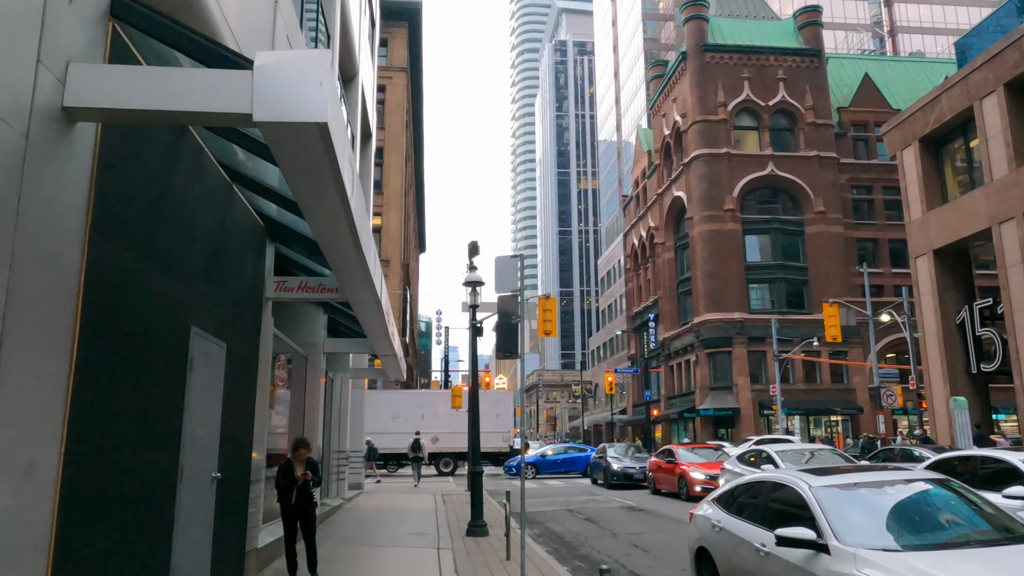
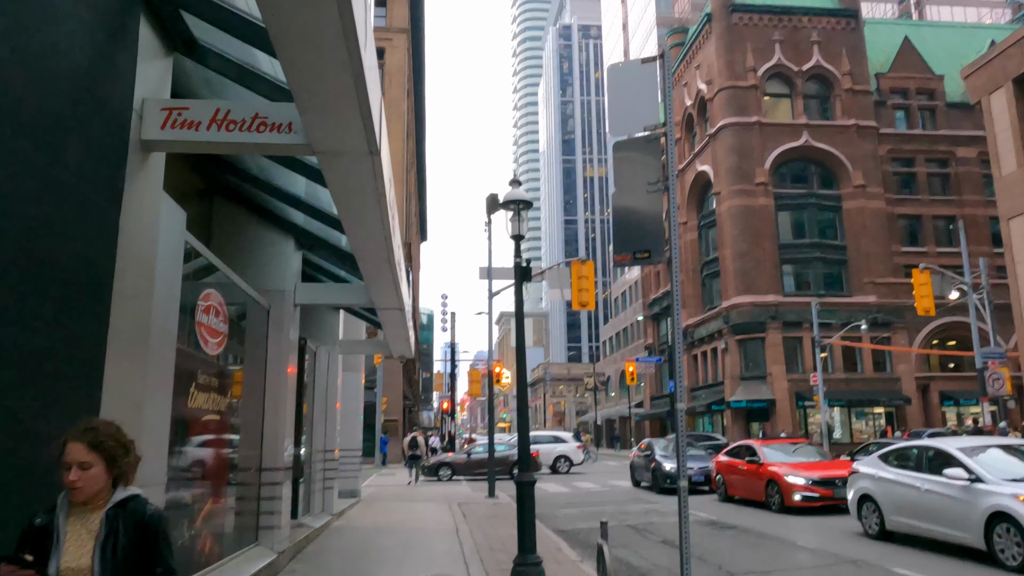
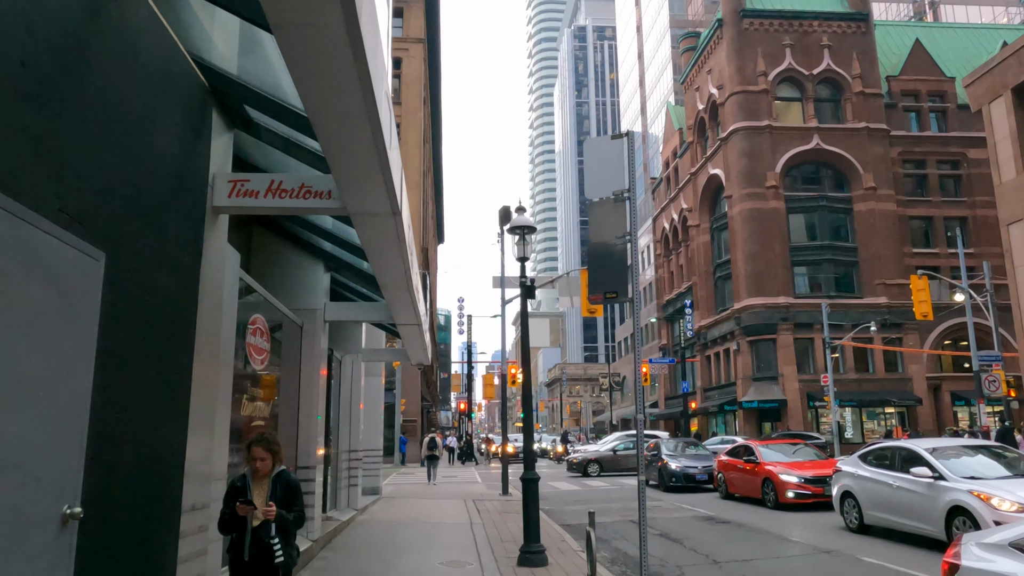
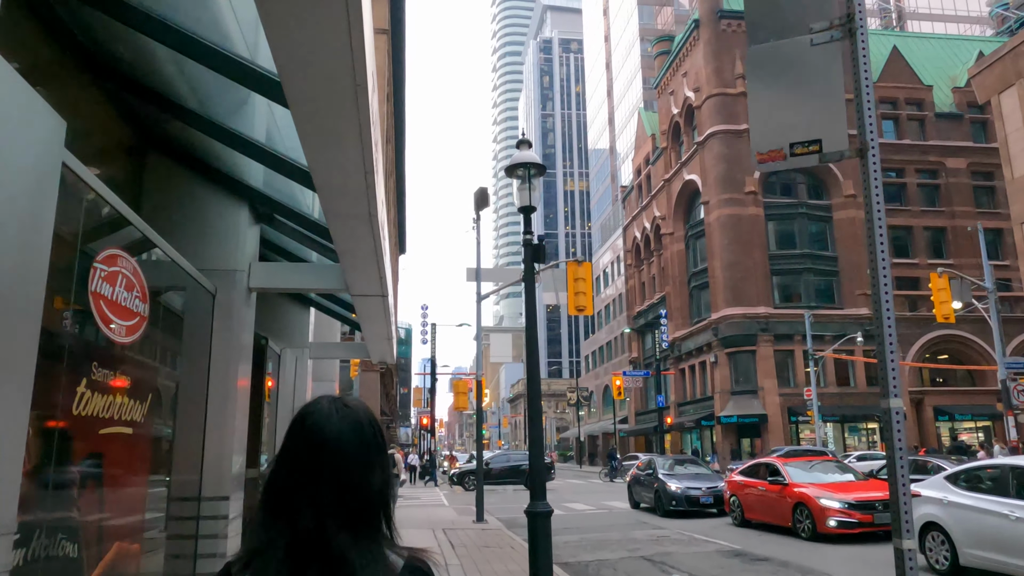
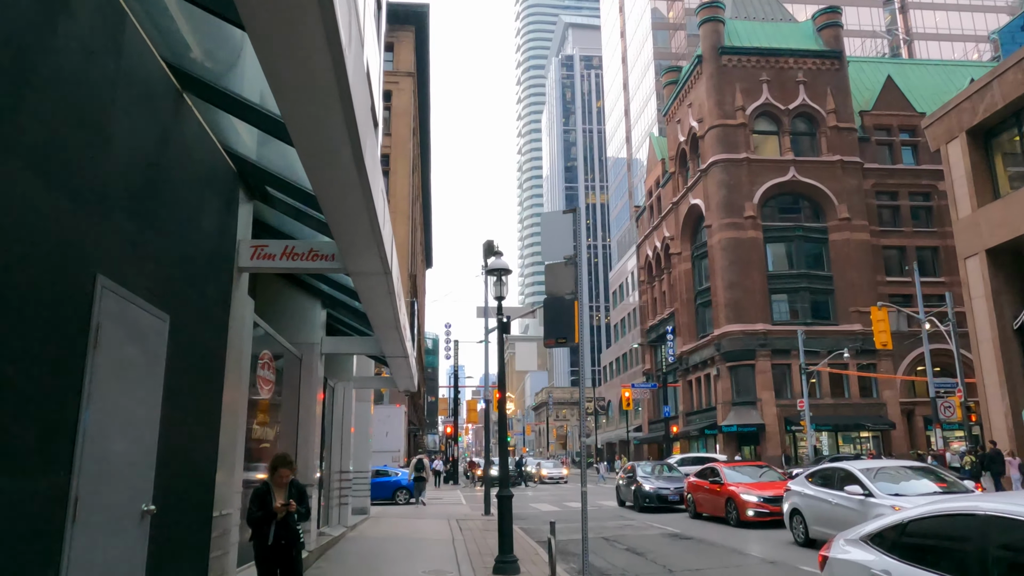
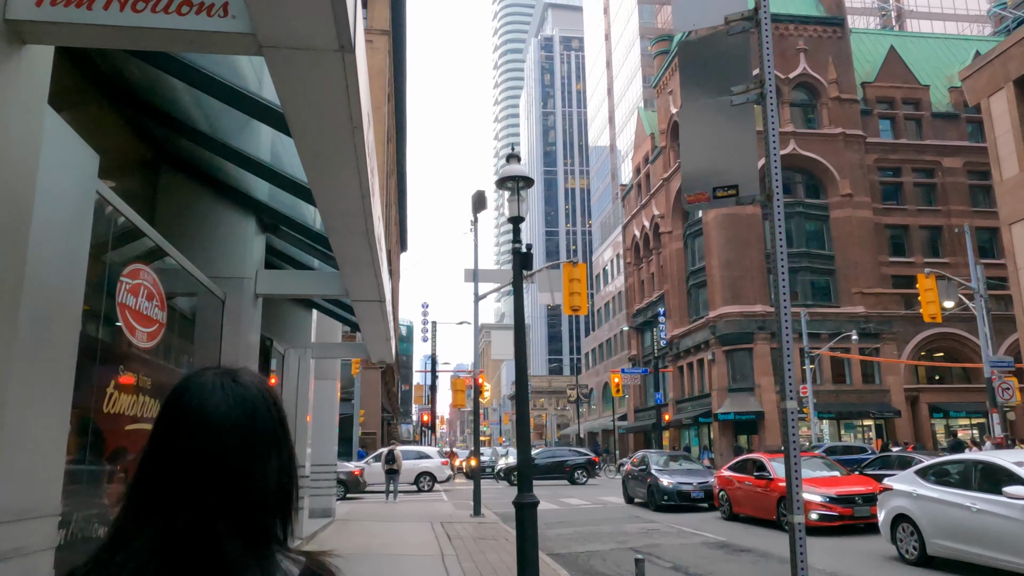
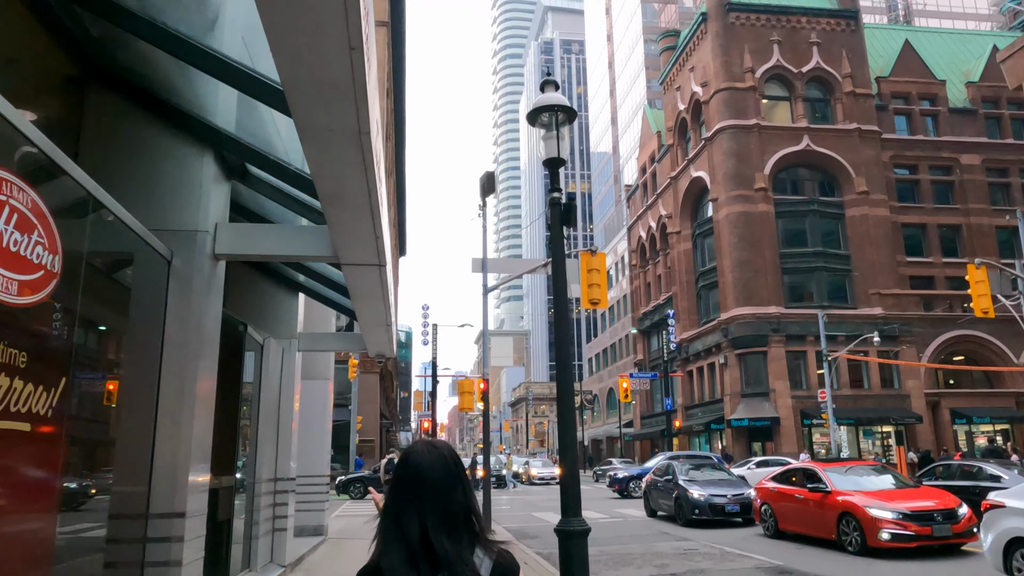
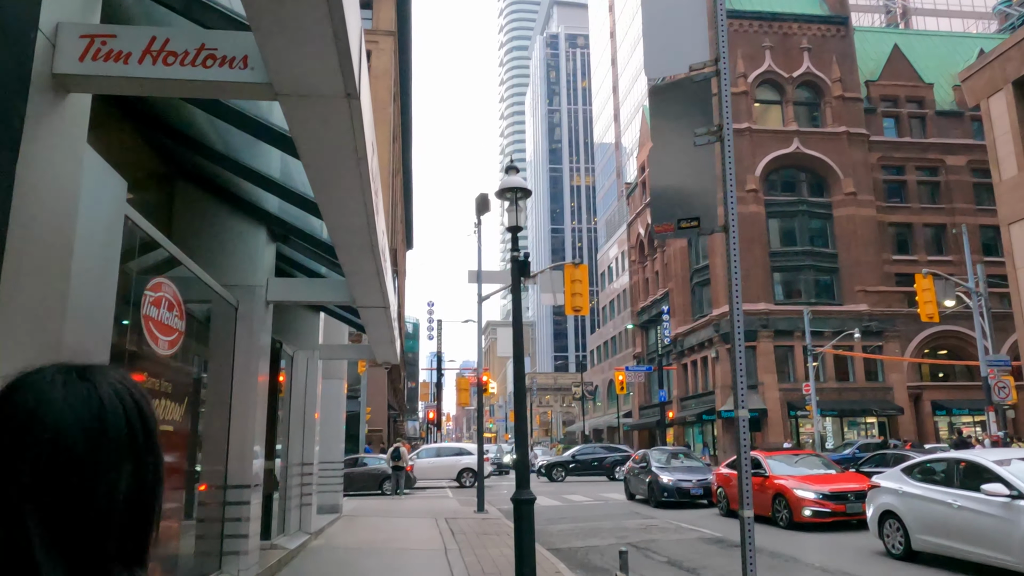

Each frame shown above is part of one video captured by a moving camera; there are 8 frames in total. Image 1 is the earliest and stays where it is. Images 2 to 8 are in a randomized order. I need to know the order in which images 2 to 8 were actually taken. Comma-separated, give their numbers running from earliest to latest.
5, 3, 2, 8, 6, 4, 7
